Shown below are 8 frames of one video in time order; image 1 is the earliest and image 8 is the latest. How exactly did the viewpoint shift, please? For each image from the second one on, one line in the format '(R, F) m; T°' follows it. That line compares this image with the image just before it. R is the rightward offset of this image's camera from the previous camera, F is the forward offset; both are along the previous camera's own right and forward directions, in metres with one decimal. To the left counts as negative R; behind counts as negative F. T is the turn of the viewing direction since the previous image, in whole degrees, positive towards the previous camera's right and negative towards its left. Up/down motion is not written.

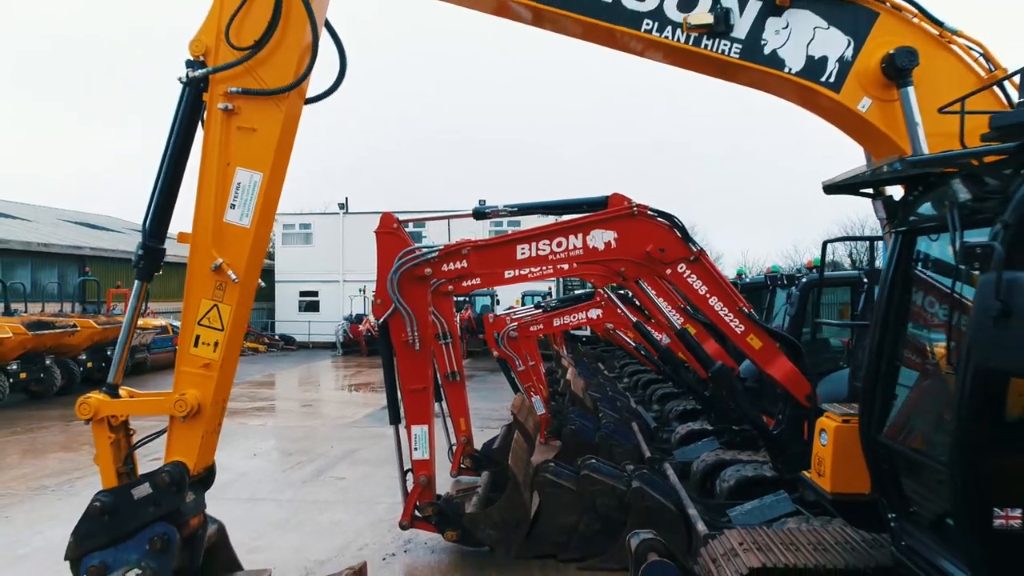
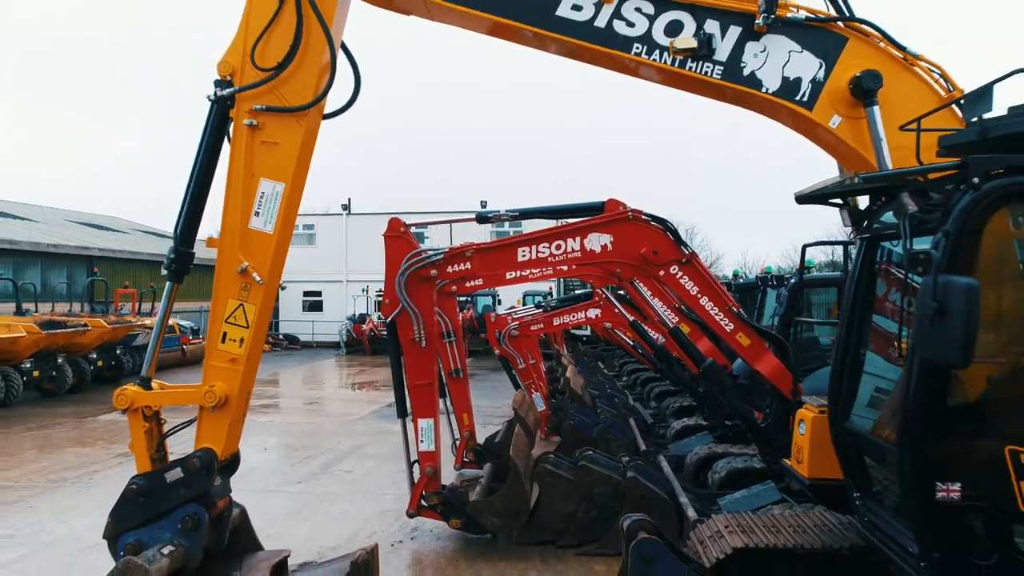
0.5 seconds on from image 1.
(0.0, -0.3) m; 0°
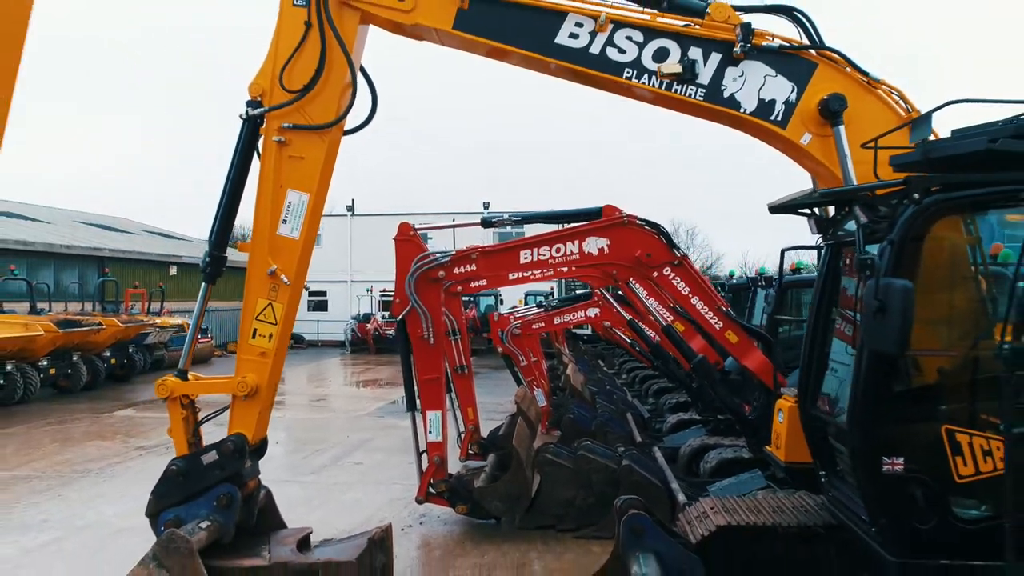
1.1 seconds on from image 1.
(0.0, -0.4) m; 0°
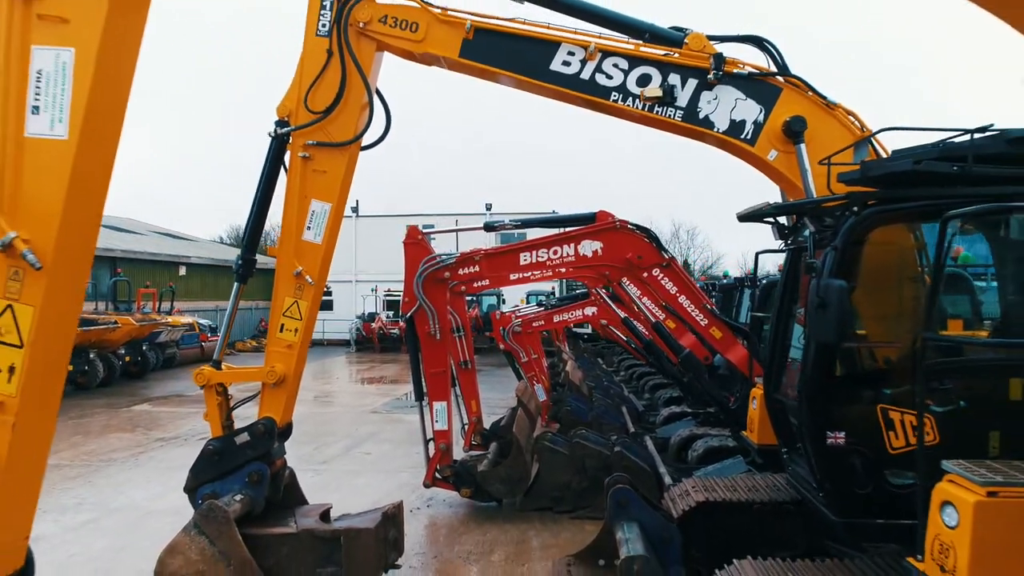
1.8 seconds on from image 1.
(0.0, -0.4) m; 0°
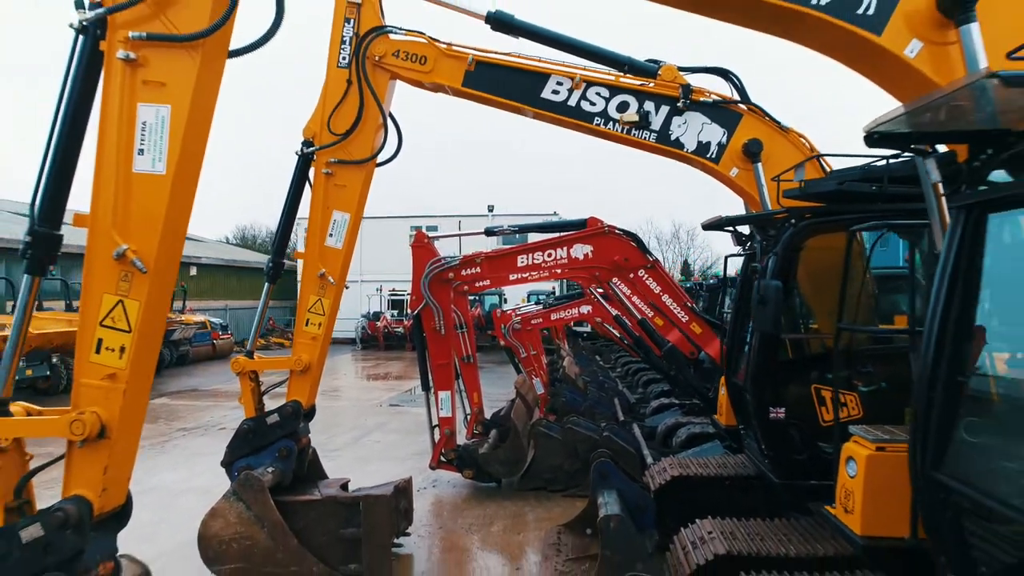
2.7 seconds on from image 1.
(0.0, -0.6) m; 0°
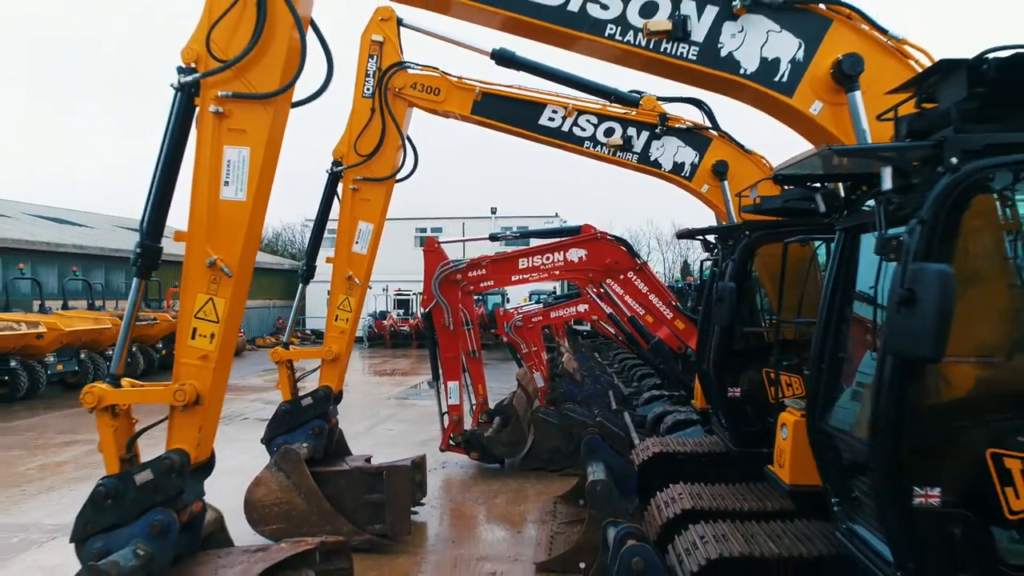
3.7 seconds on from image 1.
(0.0, -0.7) m; 0°
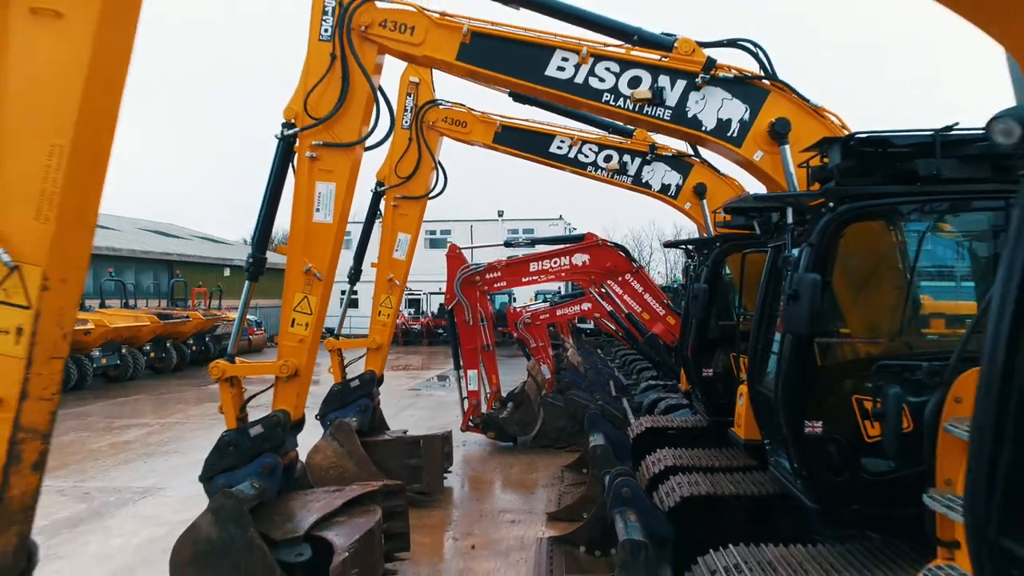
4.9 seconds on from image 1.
(-0.1, -1.1) m; 0°
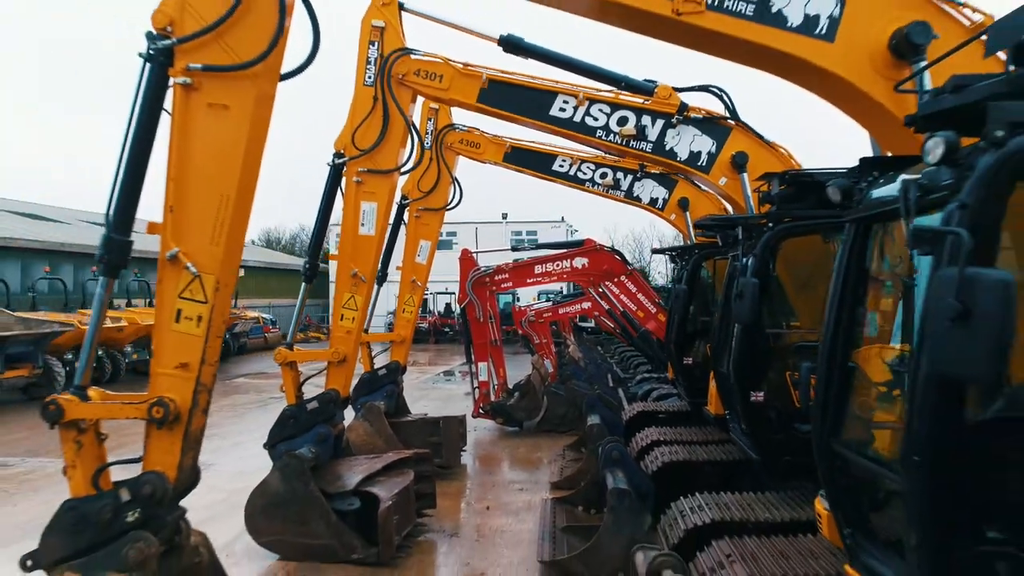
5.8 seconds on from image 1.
(0.0, -0.9) m; 0°
